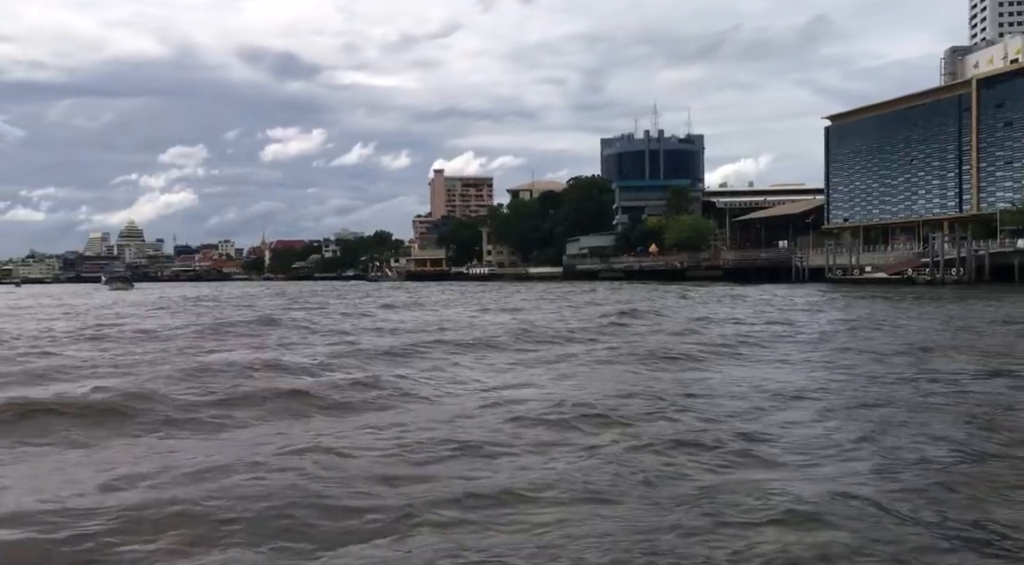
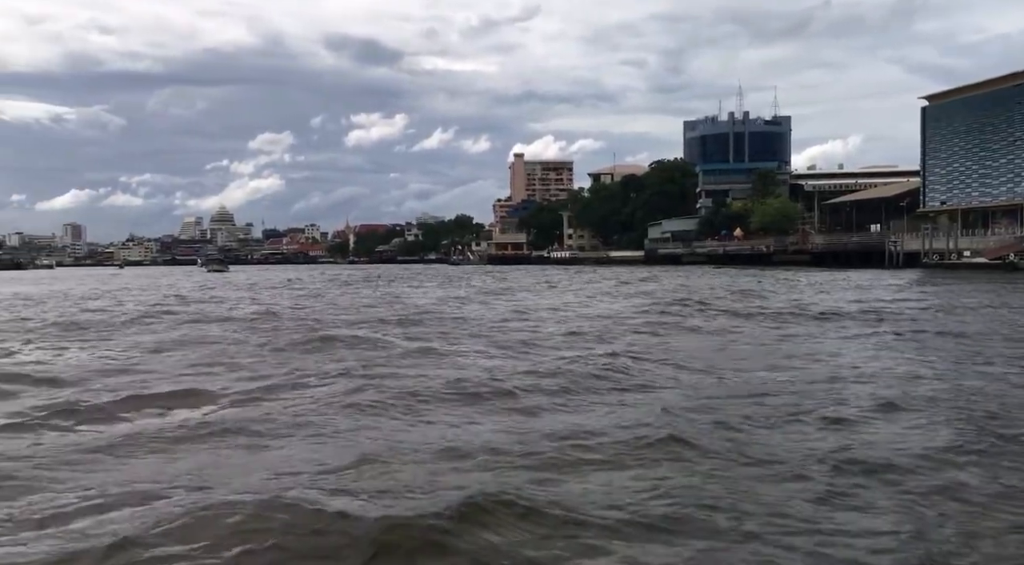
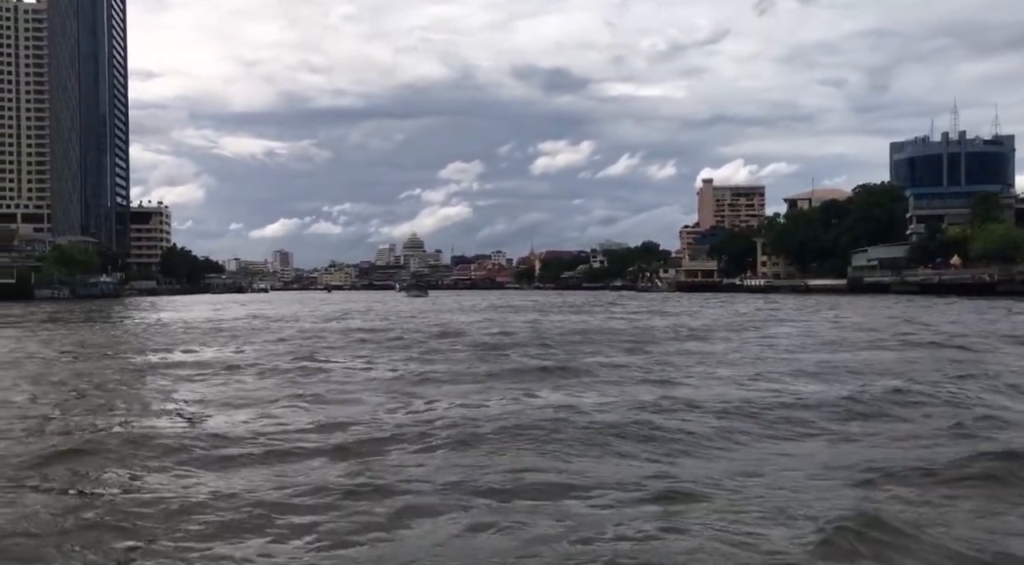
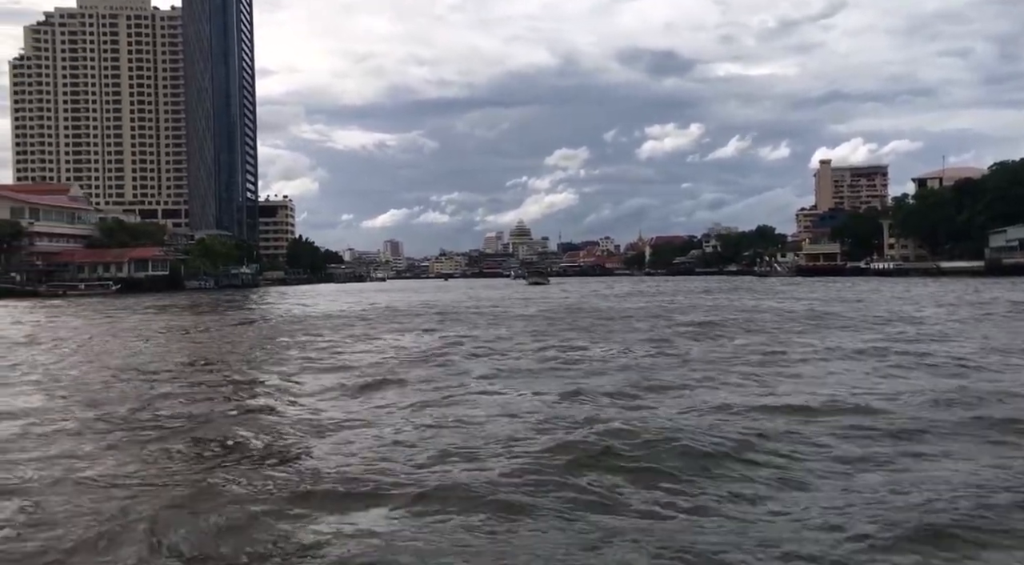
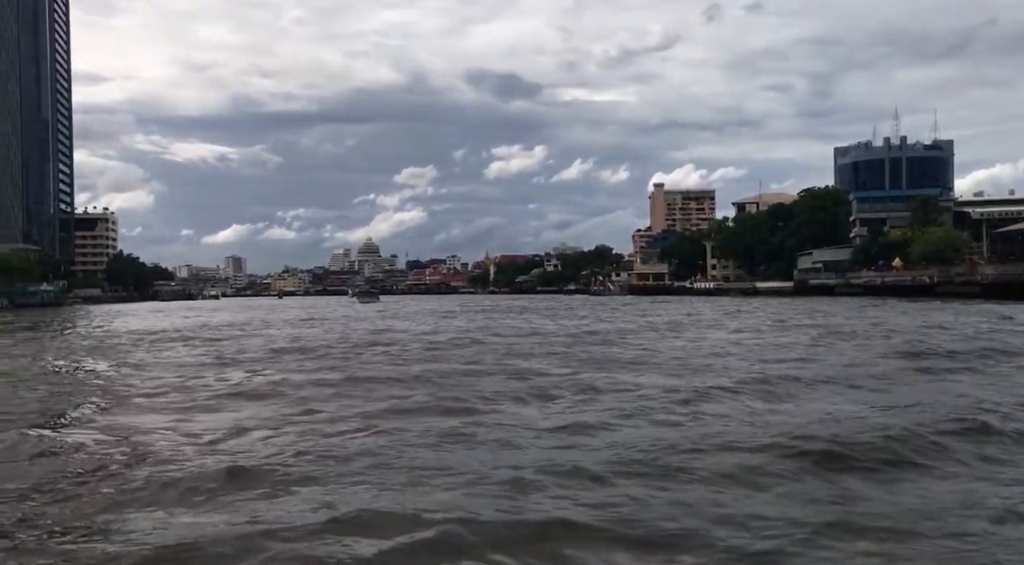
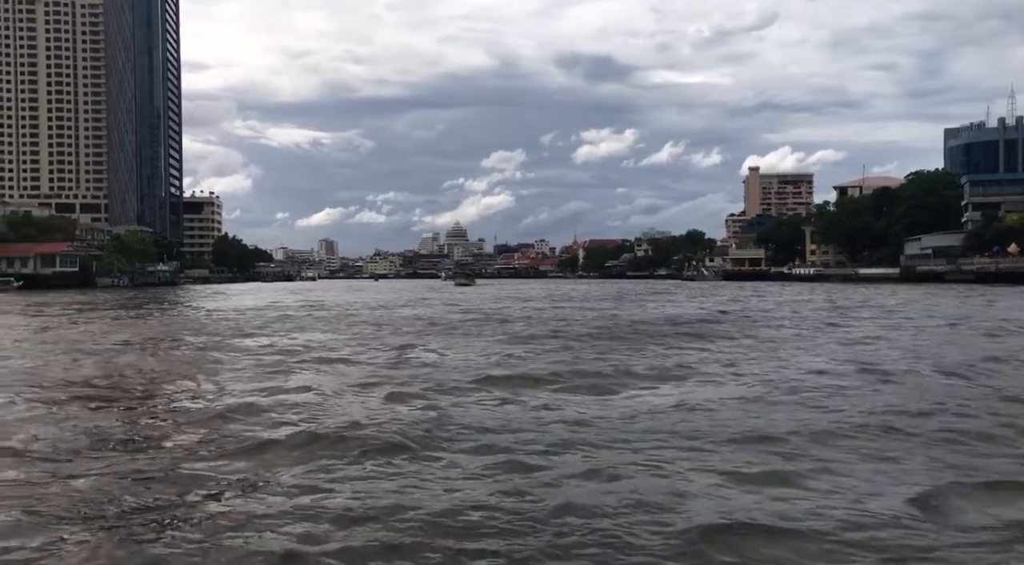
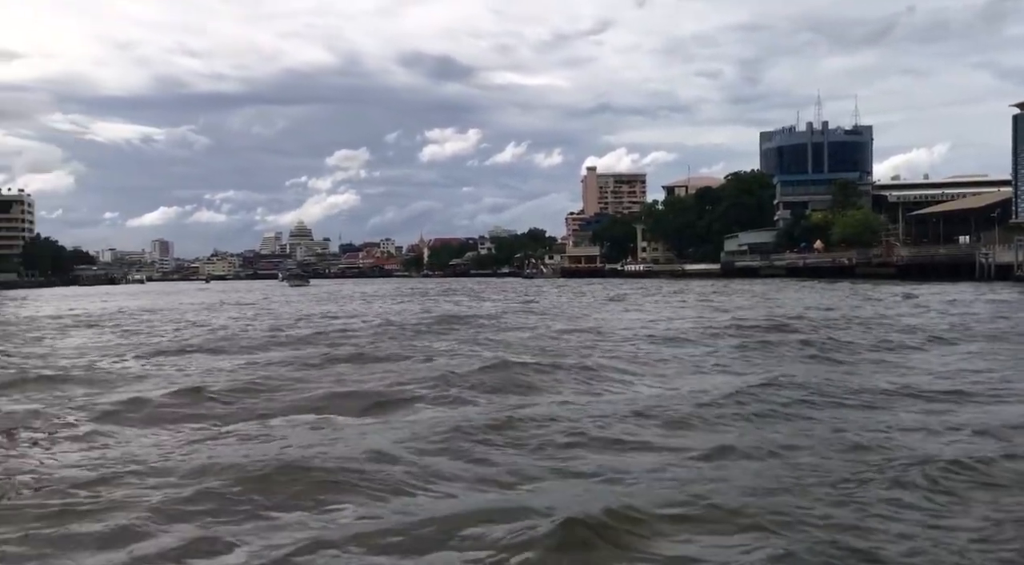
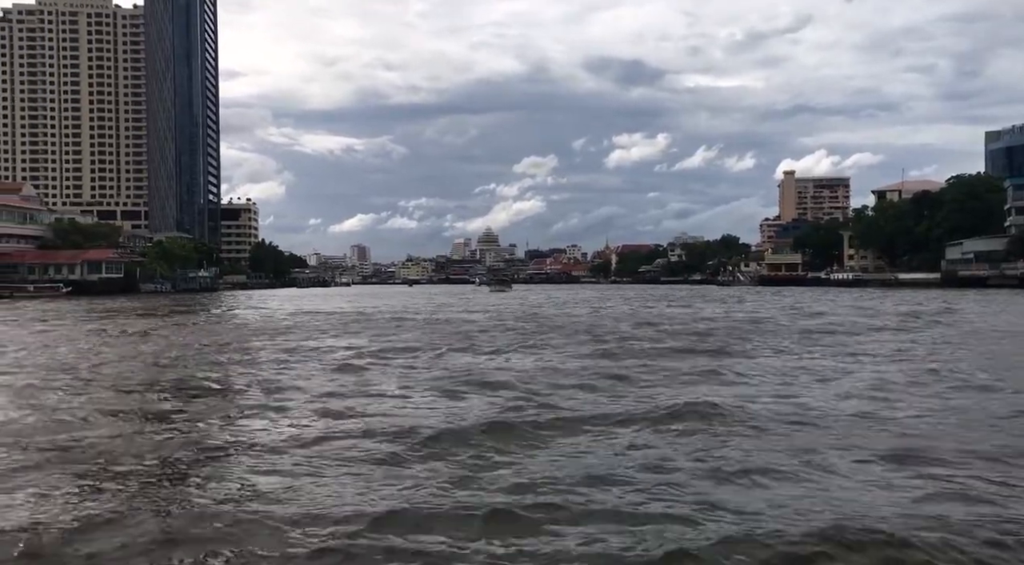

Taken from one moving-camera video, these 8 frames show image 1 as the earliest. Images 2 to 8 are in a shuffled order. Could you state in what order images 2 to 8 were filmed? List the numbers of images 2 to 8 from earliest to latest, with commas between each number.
2, 7, 5, 3, 6, 8, 4
